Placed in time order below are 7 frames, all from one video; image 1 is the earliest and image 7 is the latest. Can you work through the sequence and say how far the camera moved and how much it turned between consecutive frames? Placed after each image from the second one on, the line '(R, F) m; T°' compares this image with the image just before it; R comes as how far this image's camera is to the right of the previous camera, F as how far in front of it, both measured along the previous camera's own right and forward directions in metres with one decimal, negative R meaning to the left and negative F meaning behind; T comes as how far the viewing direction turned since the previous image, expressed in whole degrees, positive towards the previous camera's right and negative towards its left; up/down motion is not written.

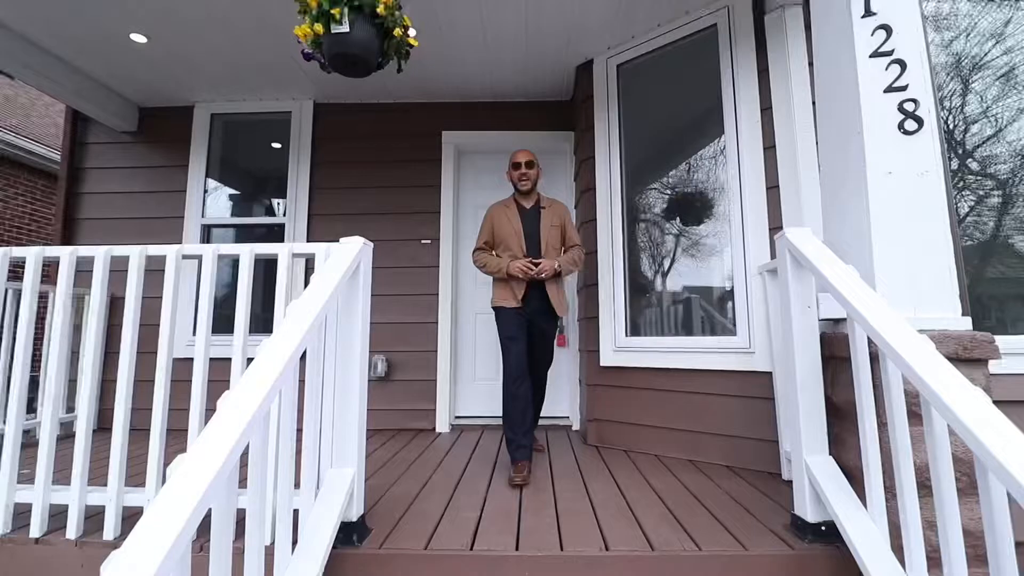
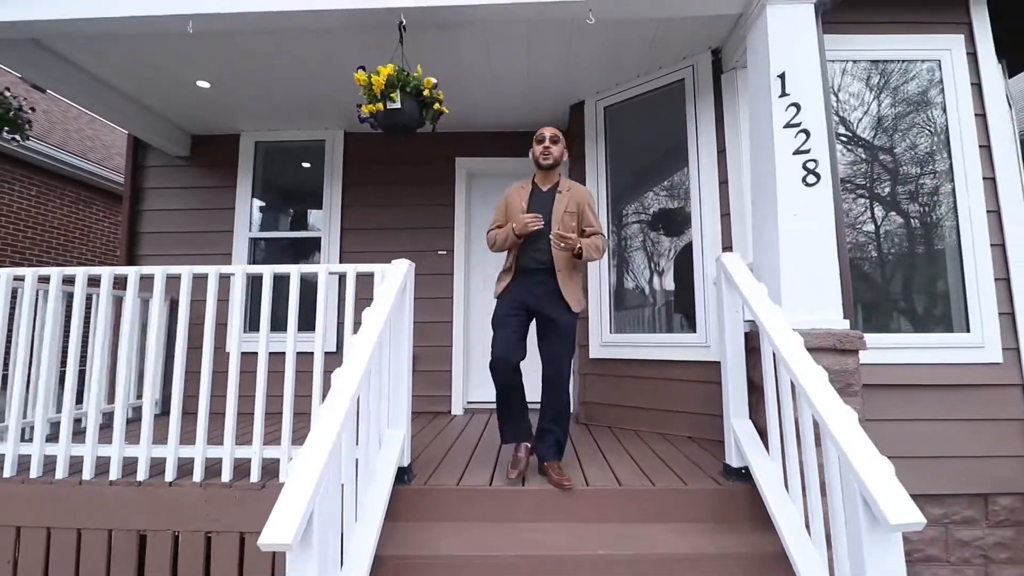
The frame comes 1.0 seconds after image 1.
(0.0, -0.6) m; 0°
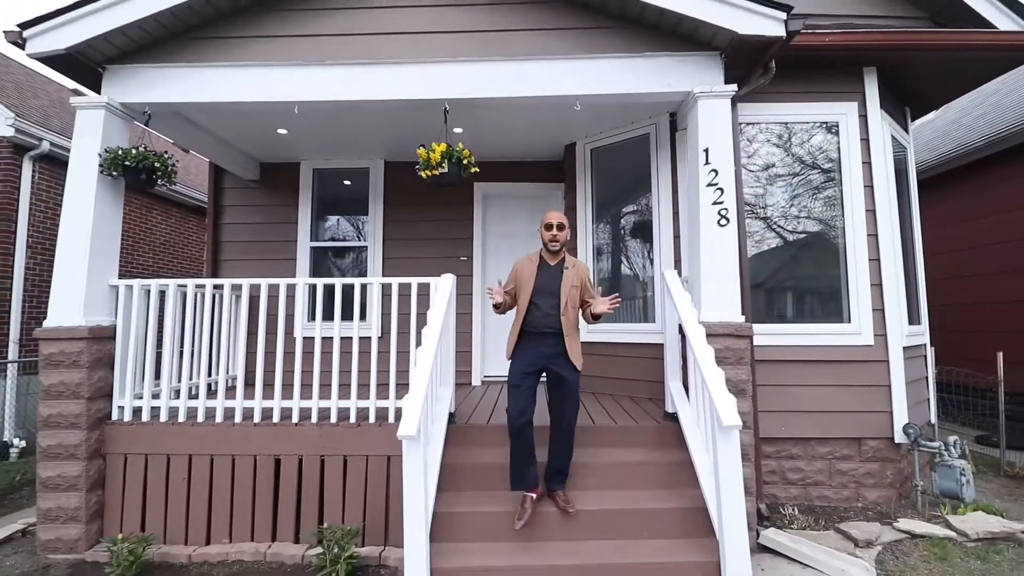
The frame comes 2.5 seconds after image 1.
(-0.1, -1.1) m; 0°
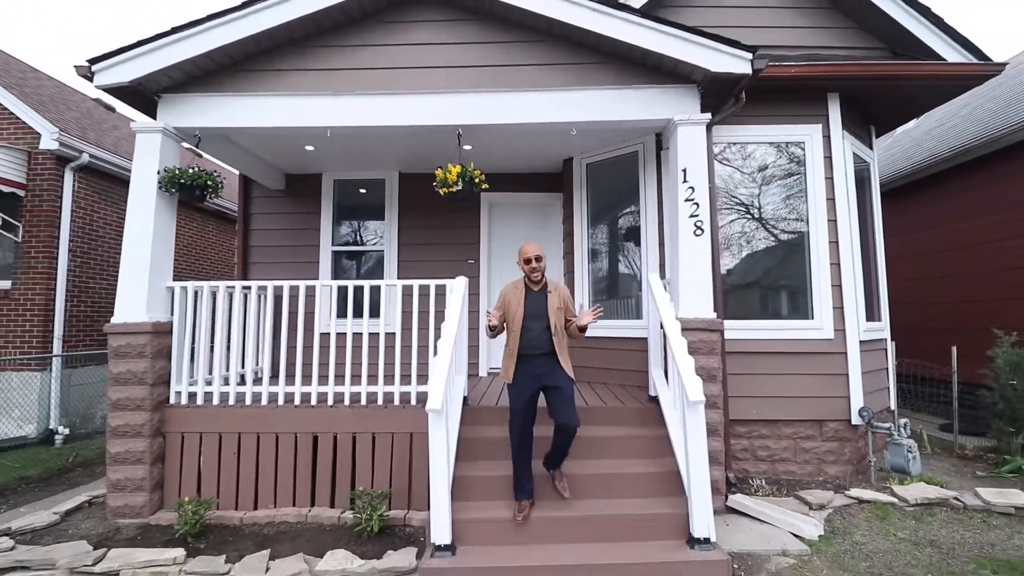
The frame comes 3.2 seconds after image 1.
(0.0, -0.5) m; 0°
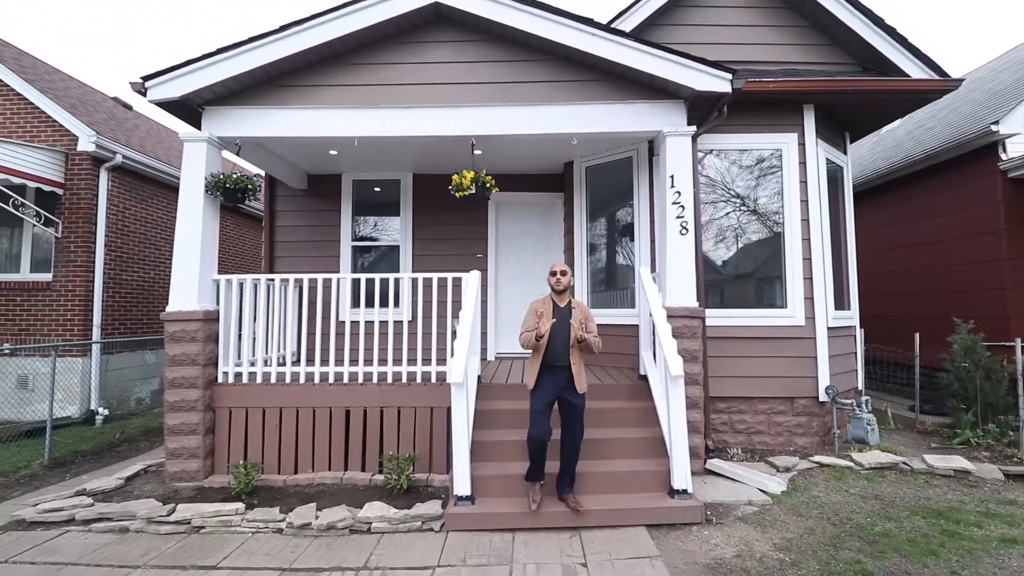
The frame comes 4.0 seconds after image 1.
(-0.1, -0.5) m; 0°
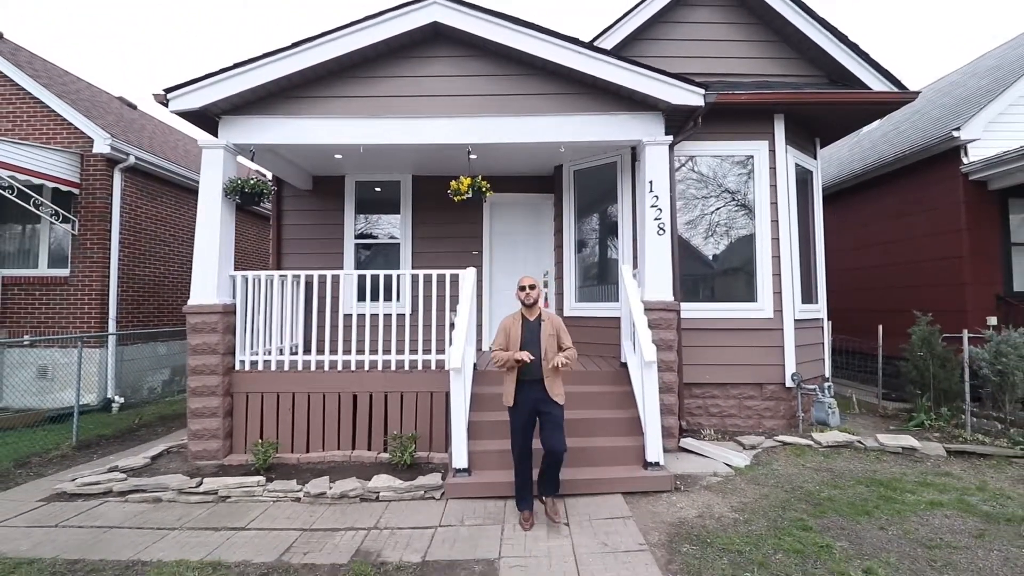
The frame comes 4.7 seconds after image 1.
(0.0, -0.4) m; 0°
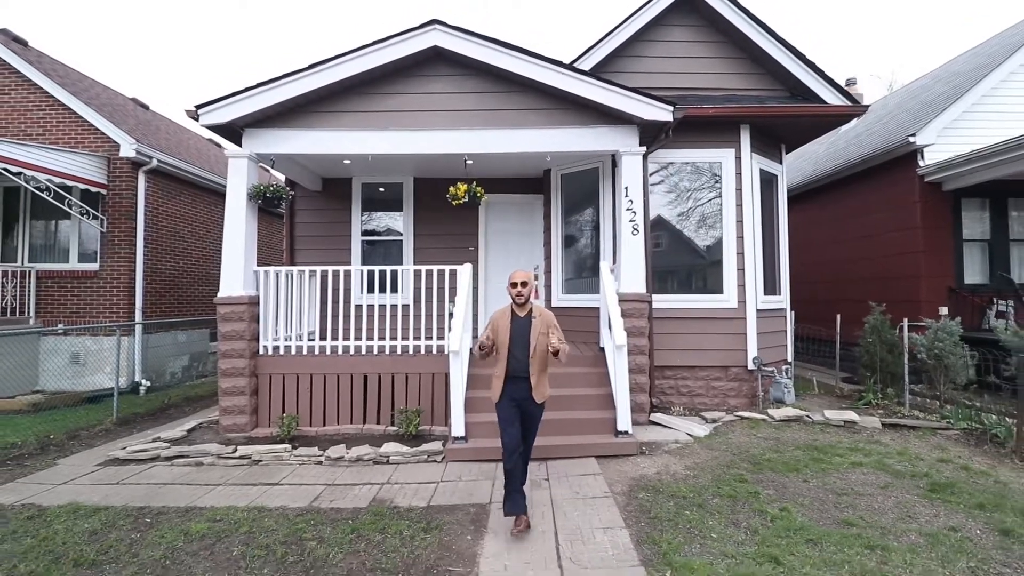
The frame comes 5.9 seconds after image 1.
(+0.1, -0.7) m; 0°
